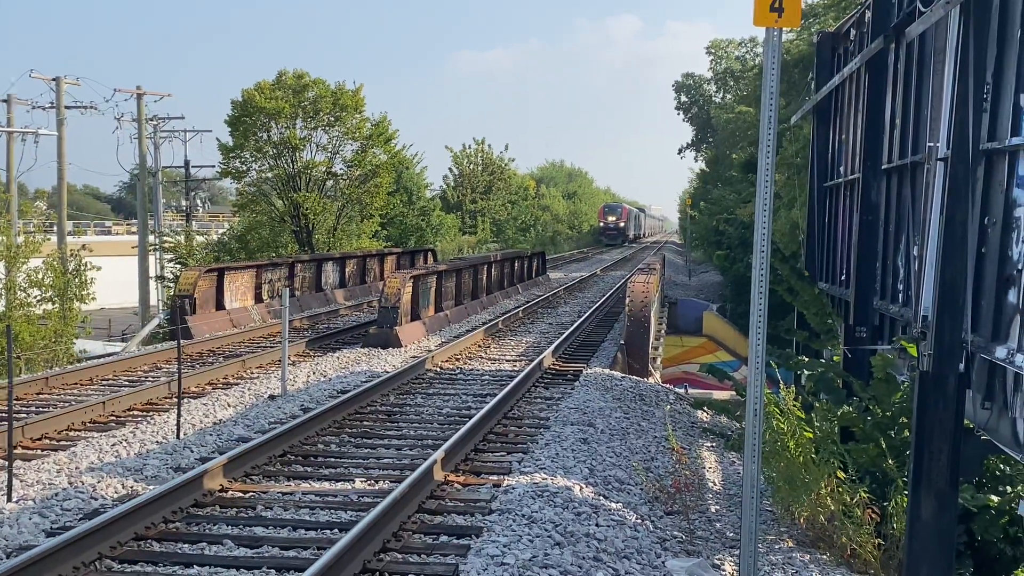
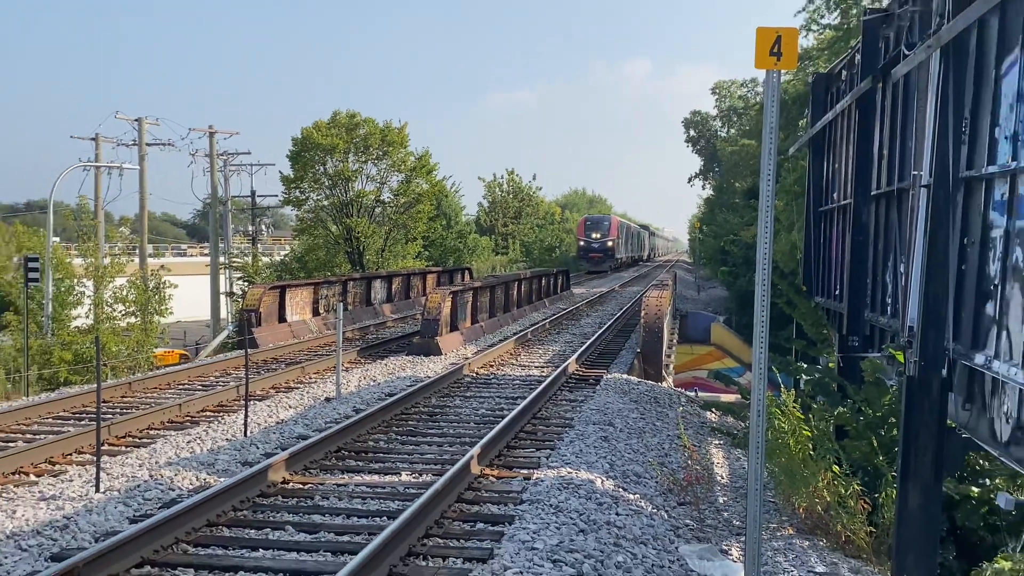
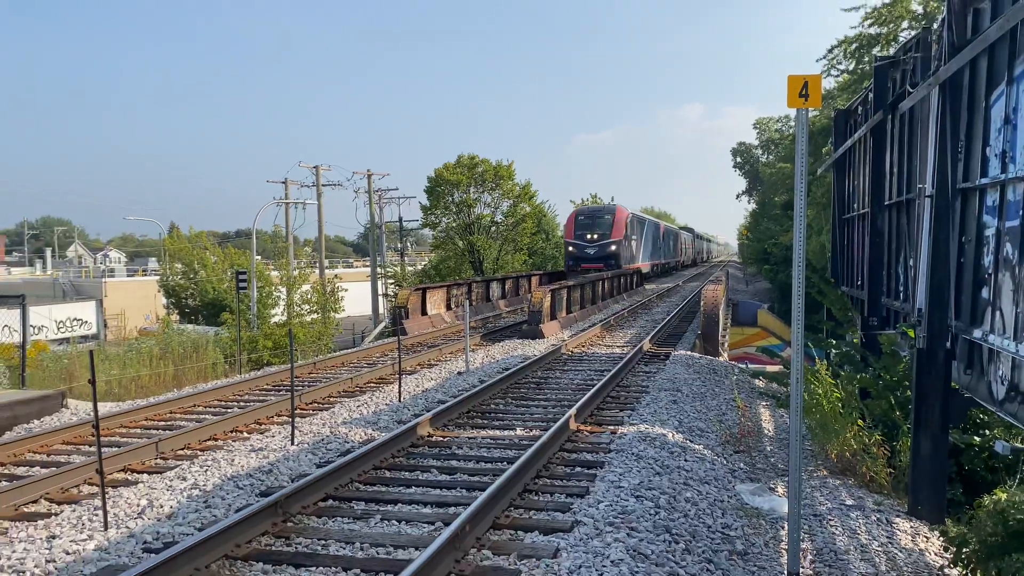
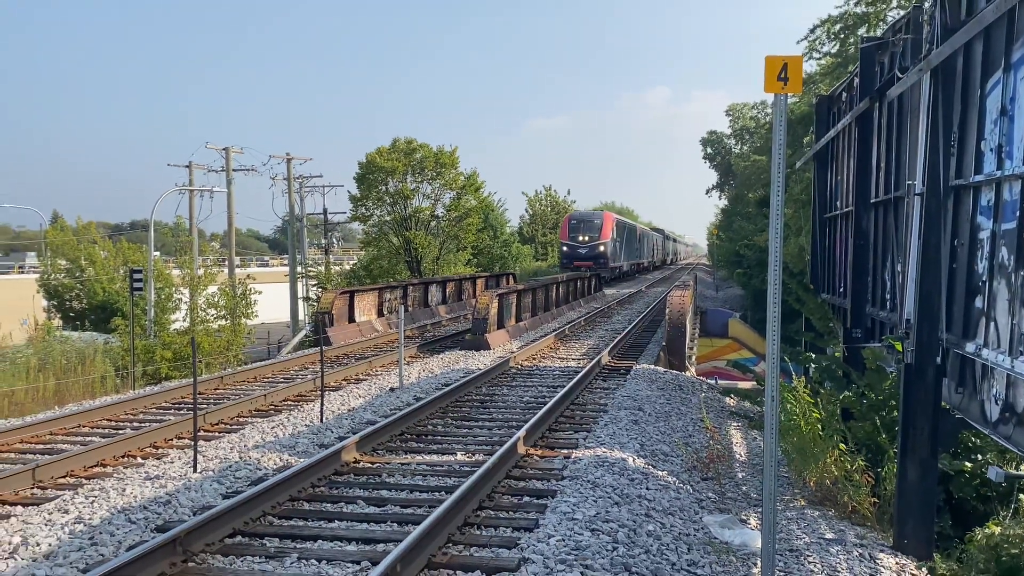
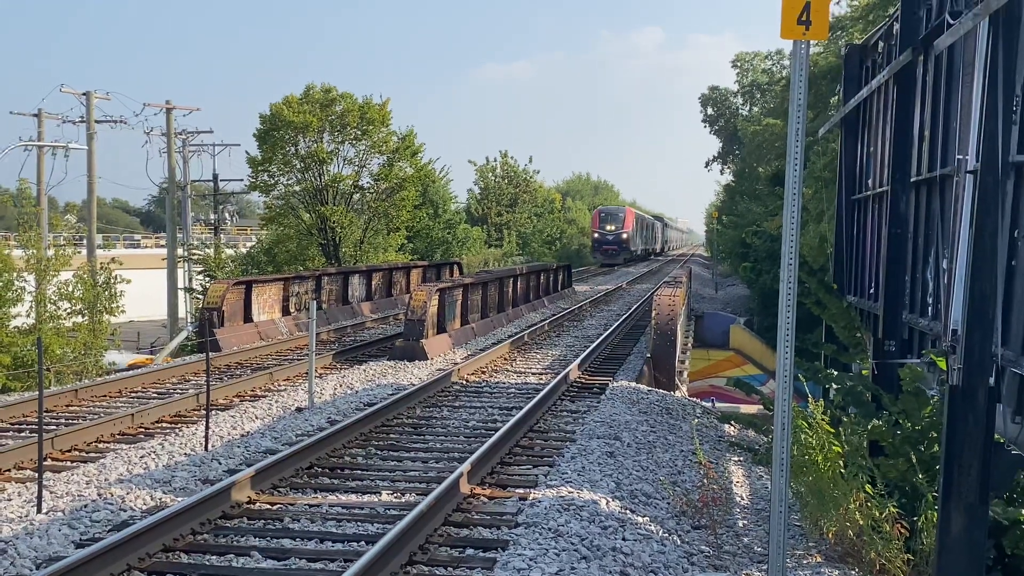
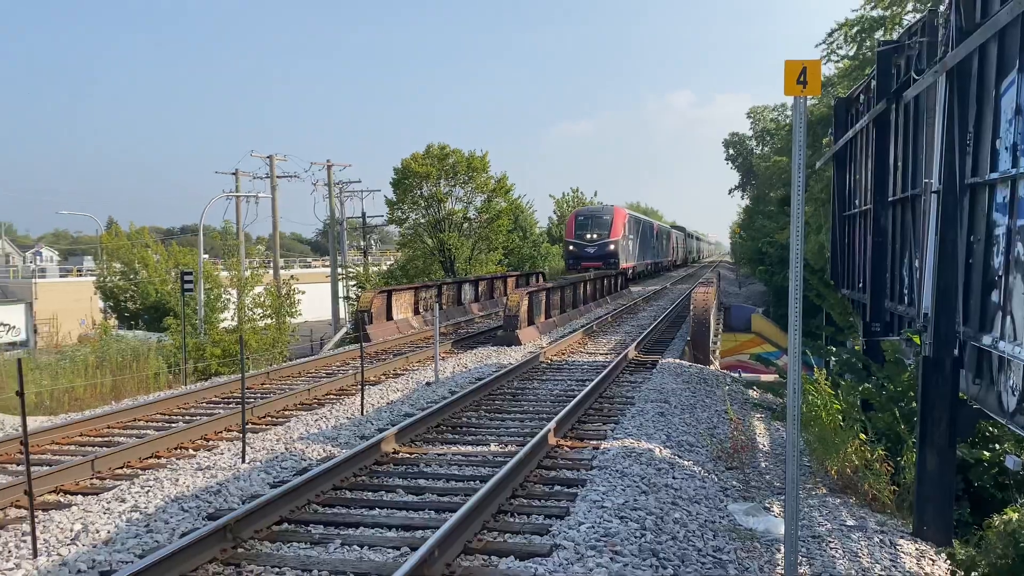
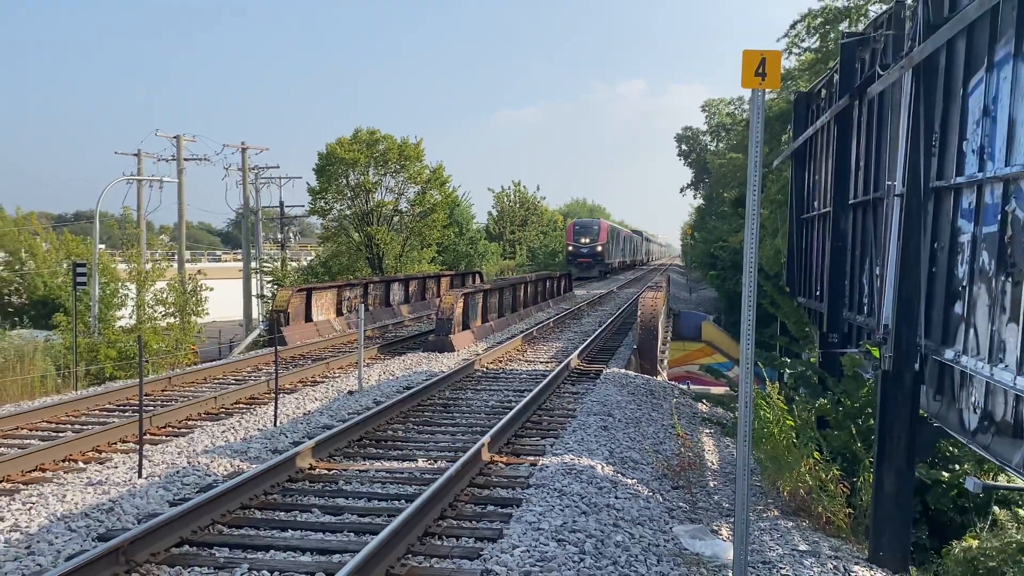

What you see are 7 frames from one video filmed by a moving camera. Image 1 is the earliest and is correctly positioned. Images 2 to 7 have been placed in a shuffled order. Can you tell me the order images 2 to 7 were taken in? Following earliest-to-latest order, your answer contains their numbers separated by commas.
5, 2, 7, 4, 6, 3
